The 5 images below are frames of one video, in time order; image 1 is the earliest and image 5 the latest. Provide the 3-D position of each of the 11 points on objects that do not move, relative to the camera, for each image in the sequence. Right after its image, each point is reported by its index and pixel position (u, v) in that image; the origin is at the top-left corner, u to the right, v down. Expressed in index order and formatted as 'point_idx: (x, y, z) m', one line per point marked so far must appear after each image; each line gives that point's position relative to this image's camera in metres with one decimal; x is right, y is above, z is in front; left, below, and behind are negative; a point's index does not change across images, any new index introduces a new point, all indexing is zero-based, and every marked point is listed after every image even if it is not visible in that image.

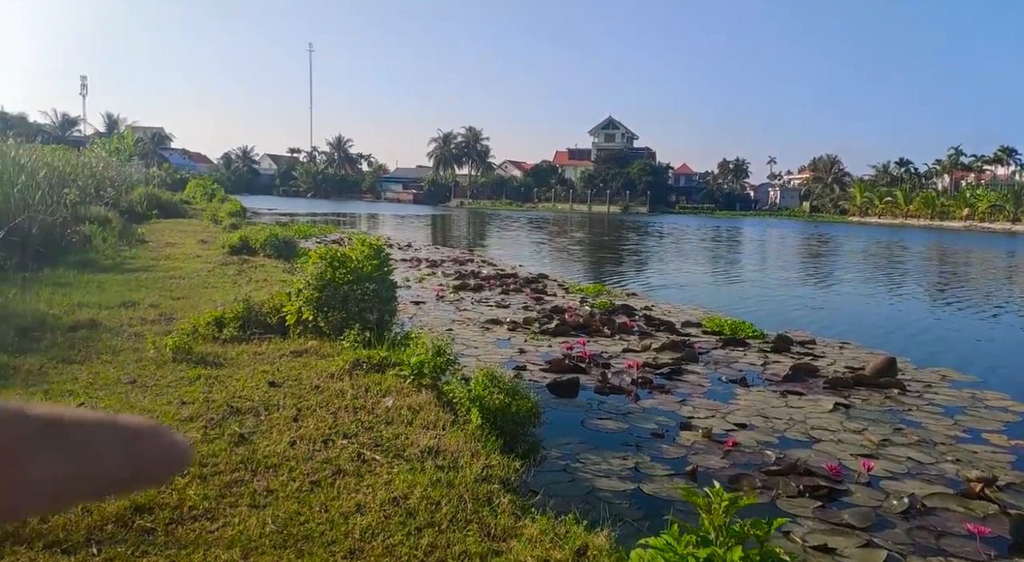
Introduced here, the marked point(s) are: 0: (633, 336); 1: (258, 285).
0: (+1.8, -0.9, +11.8) m
1: (-3.6, -0.1, +11.3) m
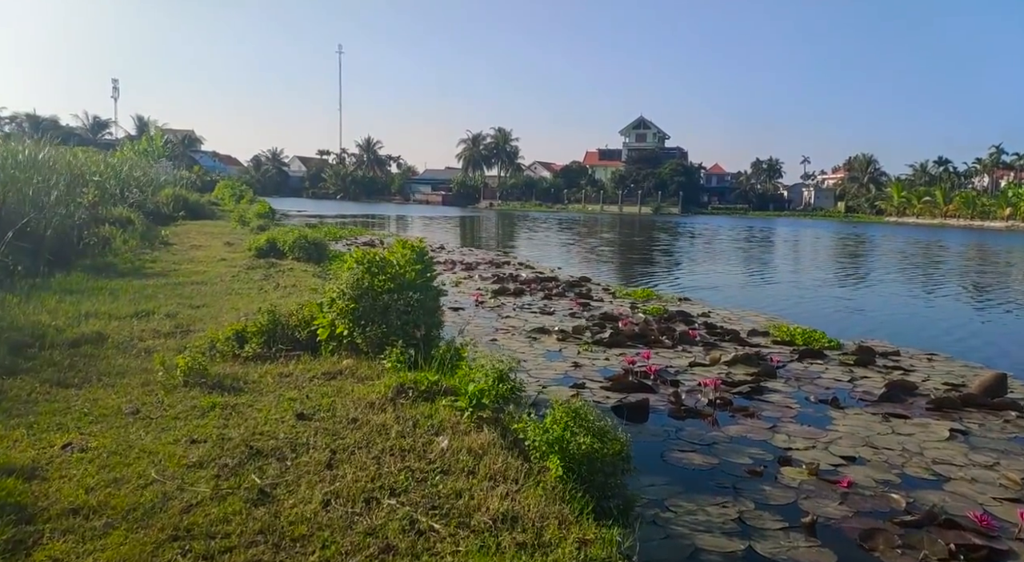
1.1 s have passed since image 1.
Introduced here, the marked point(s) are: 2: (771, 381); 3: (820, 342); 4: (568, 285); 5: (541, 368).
0: (+2.5, -0.9, +10.7) m
1: (-2.9, -0.2, +10.3) m
2: (+2.9, -1.1, +9.0) m
3: (+4.4, -0.9, +11.5) m
4: (+1.2, -0.1, +17.3) m
5: (+0.3, -1.0, +9.1) m
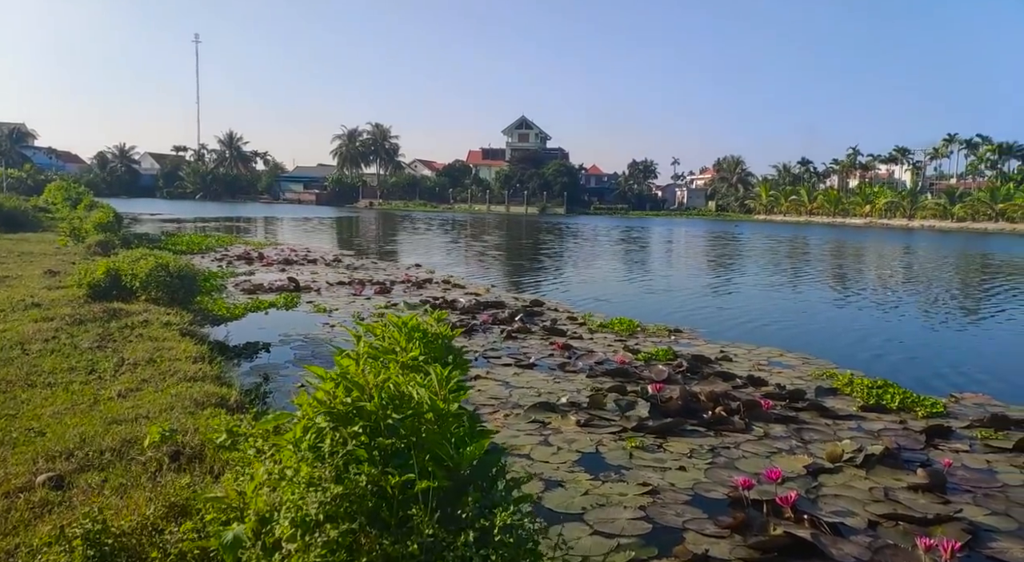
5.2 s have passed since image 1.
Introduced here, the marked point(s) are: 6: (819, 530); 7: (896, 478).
0: (+2.5, -1.4, +7.3) m
1: (-2.8, -0.8, +6.1) m
2: (+3.2, -1.6, +5.7) m
3: (+4.3, -1.3, +8.4) m
4: (+0.2, -0.6, +13.6) m
5: (+0.6, -1.5, +5.4) m
6: (+2.0, -1.6, +5.1) m
7: (+3.0, -1.5, +6.1) m
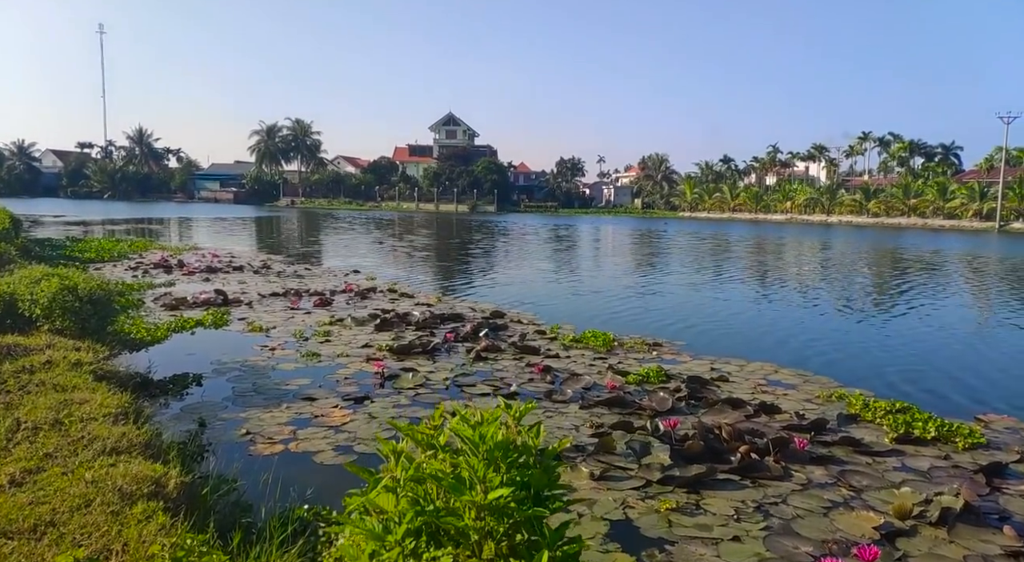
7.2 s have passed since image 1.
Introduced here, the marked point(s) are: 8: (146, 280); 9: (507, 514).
0: (+2.5, -1.6, +6.3) m
1: (-2.7, -1.1, +4.6) m
2: (+3.4, -1.8, +4.7) m
3: (+4.2, -1.4, +7.5) m
4: (-0.4, -0.8, +12.3) m
5: (+0.8, -1.7, +4.2) m
6: (+2.2, -1.8, +4.1) m
7: (+3.1, -1.7, +5.2) m
8: (-9.0, 0.0, +19.8) m
9: (0.0, -1.1, +3.6) m
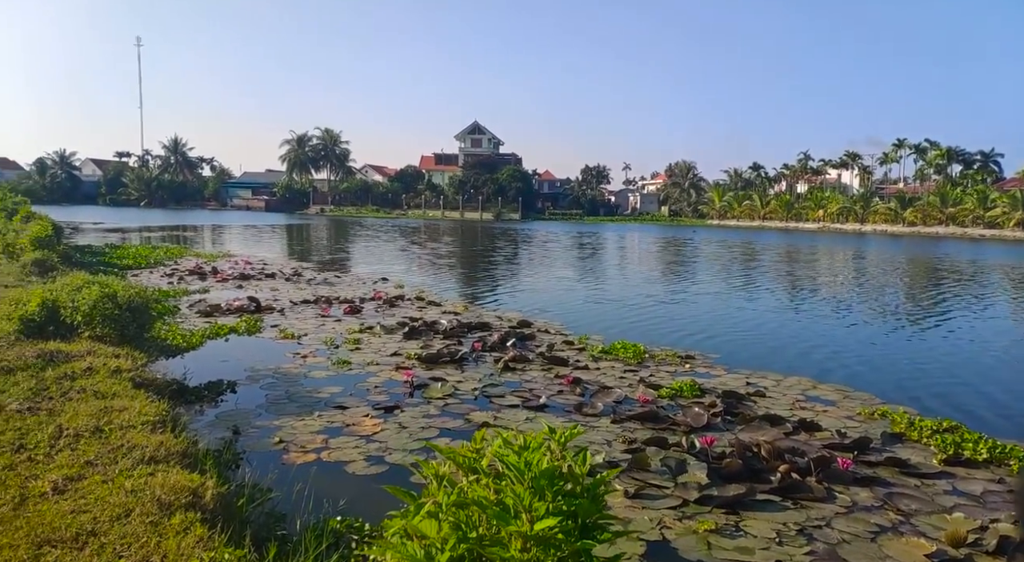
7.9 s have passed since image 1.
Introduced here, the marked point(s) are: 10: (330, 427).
0: (+2.8, -1.7, +6.1) m
1: (-2.5, -1.1, +4.6) m
2: (+3.6, -1.9, +4.5) m
3: (+4.5, -1.6, +7.3) m
4: (+0.1, -0.9, +12.3) m
5: (+1.0, -1.8, +4.1) m
6: (+2.4, -1.8, +3.9) m
7: (+3.3, -1.8, +5.0) m
8: (-8.3, -0.2, +20.0) m
9: (+0.2, -1.1, +3.5) m
10: (-1.8, -1.4, +7.7) m
